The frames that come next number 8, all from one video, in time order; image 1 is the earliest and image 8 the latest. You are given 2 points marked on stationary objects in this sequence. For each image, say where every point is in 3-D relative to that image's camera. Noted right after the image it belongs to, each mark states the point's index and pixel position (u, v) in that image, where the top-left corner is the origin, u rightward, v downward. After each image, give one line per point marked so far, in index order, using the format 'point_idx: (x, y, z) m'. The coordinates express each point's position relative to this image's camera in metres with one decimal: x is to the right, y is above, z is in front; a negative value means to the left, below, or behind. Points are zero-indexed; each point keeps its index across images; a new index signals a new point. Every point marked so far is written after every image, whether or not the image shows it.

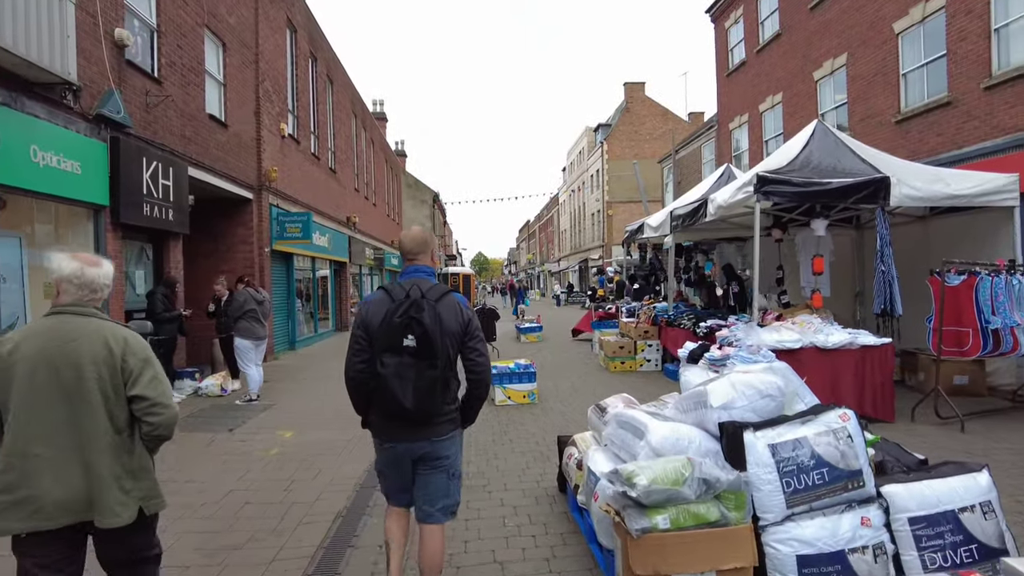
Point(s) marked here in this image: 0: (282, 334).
0: (-5.1, -1.0, +14.5) m
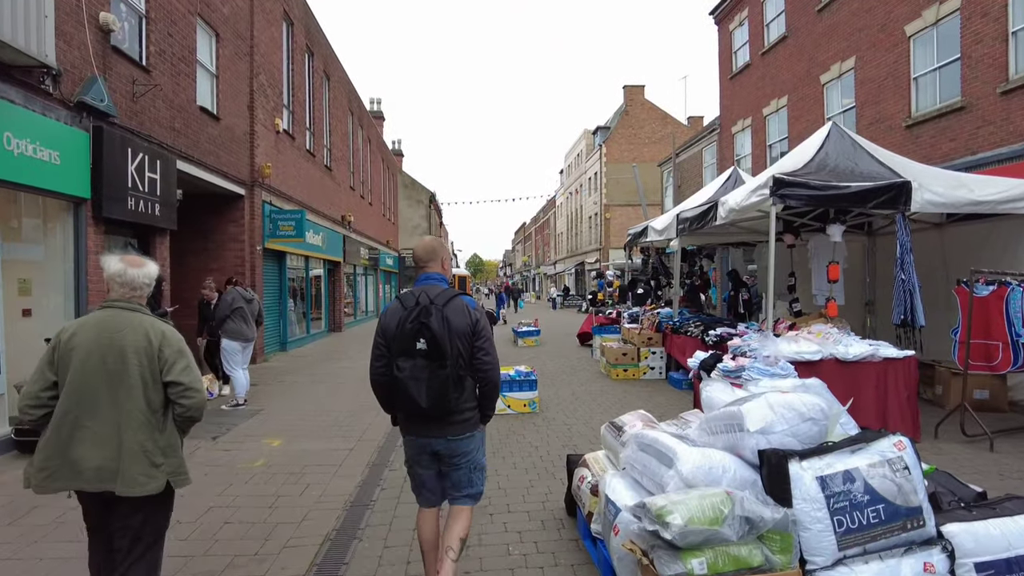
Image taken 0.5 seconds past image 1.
0: (-5.1, -1.0, +14.1) m
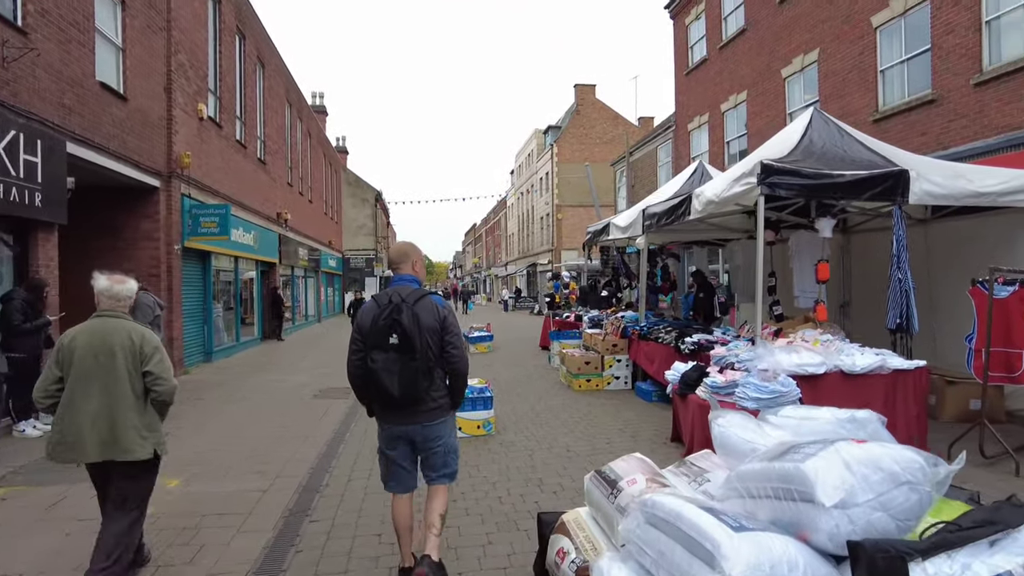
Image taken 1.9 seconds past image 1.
0: (-6.1, -1.1, +12.7) m
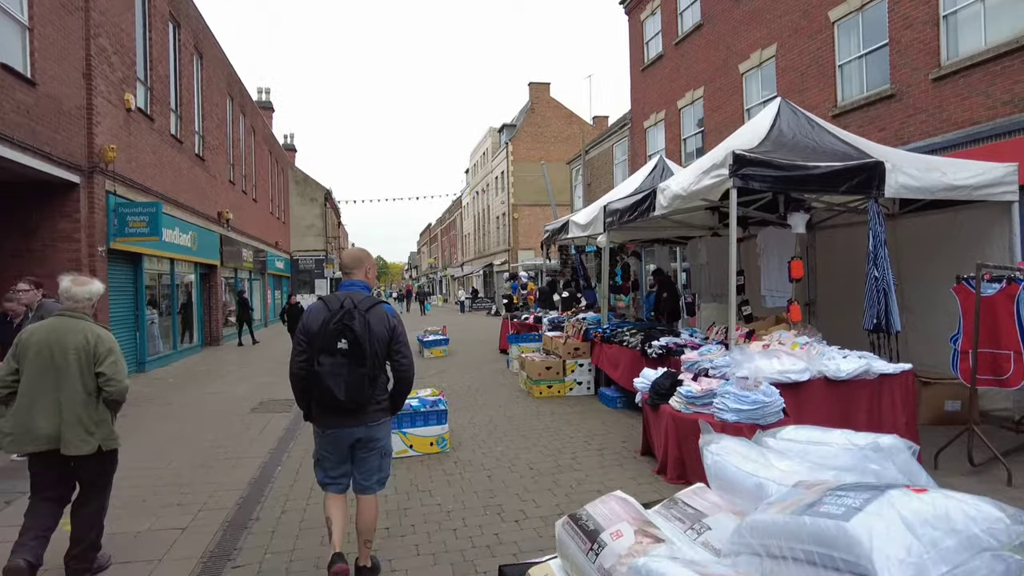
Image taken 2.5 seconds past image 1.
0: (-6.9, -1.2, +11.7) m
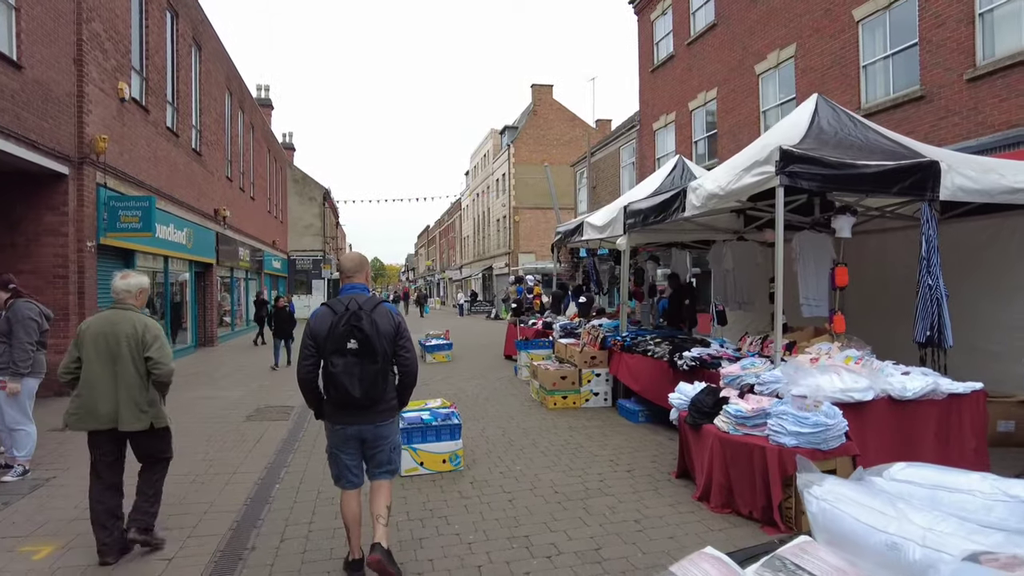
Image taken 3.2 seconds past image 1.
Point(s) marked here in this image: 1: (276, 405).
0: (-6.8, -1.1, +11.2) m
1: (-3.2, -1.6, +8.9) m
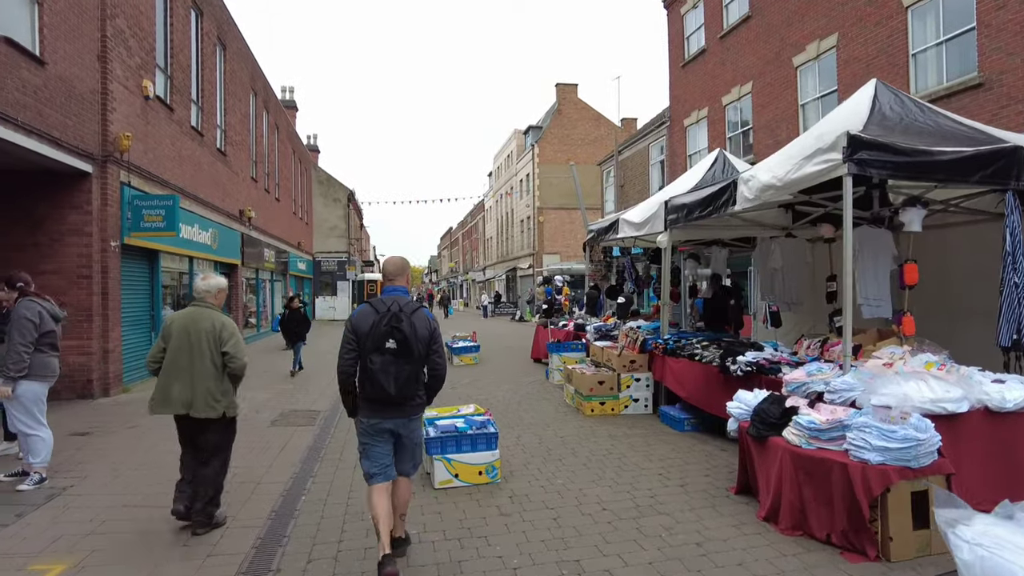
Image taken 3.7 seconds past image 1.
0: (-6.3, -1.1, +11.0) m
1: (-2.8, -1.6, +8.6) m
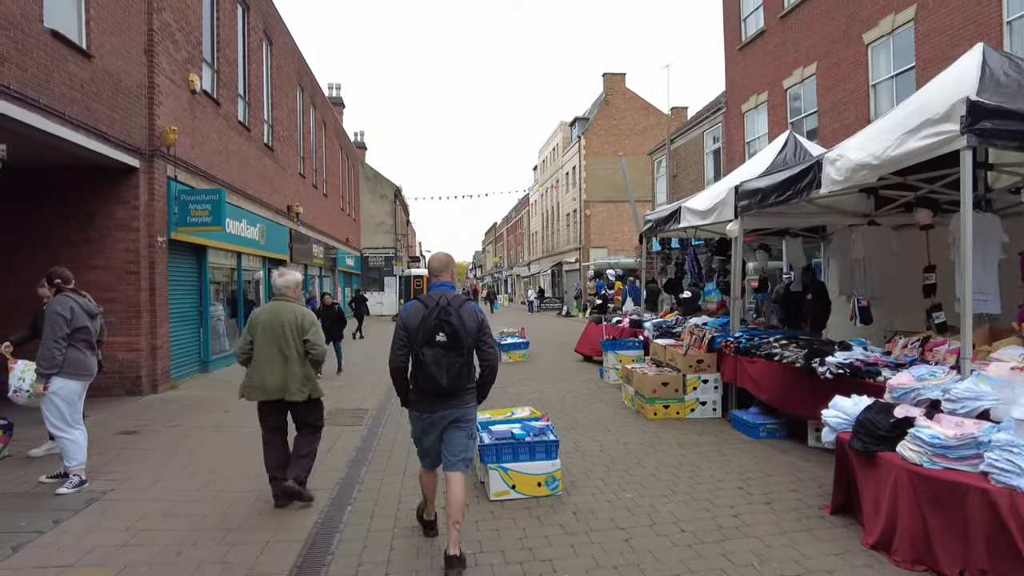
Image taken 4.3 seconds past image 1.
0: (-5.4, -1.1, +11.0) m
1: (-2.1, -1.5, +8.3) m
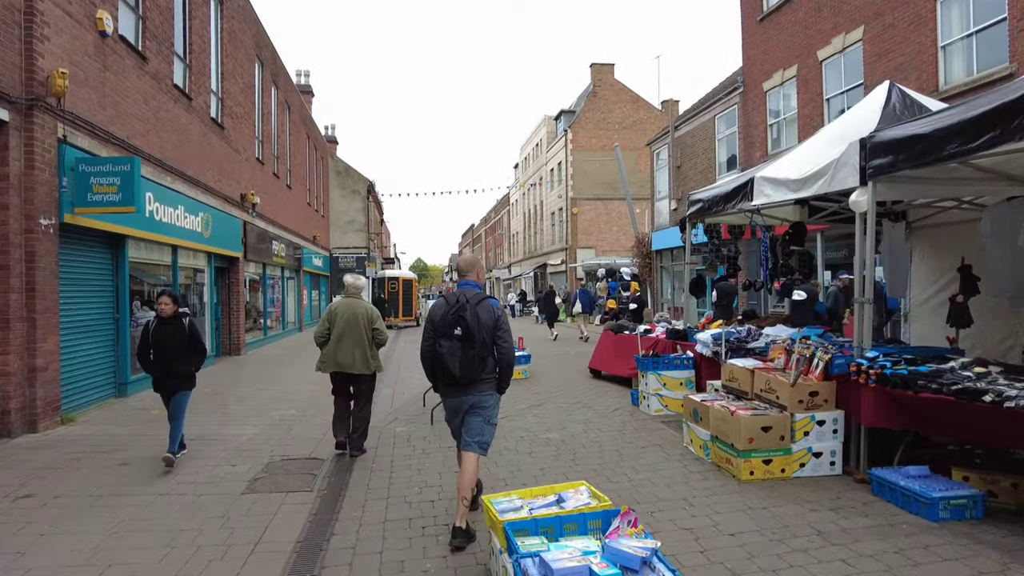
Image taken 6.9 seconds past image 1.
0: (-5.4, -1.1, +8.5) m
1: (-2.0, -1.5, +5.9) m
